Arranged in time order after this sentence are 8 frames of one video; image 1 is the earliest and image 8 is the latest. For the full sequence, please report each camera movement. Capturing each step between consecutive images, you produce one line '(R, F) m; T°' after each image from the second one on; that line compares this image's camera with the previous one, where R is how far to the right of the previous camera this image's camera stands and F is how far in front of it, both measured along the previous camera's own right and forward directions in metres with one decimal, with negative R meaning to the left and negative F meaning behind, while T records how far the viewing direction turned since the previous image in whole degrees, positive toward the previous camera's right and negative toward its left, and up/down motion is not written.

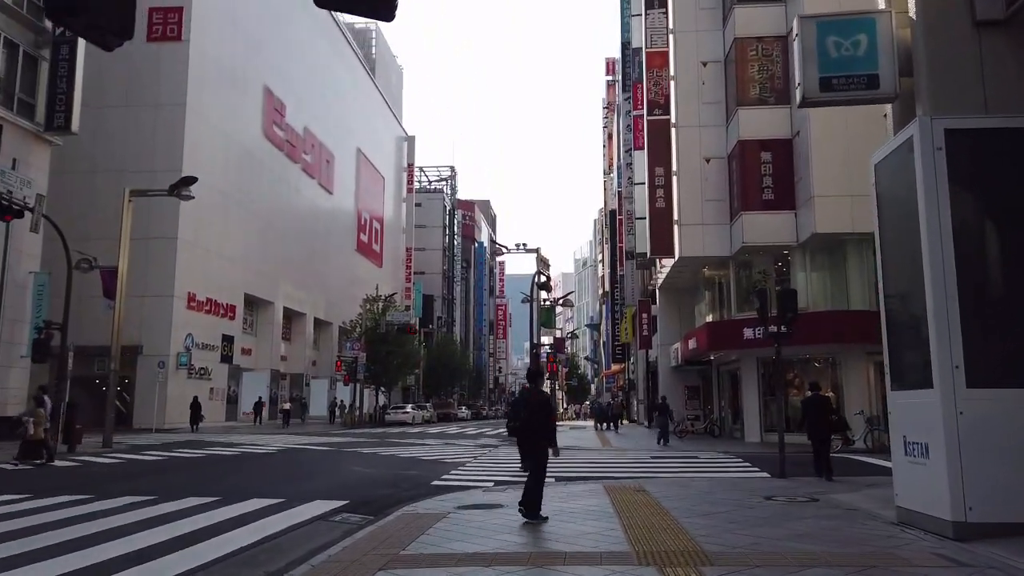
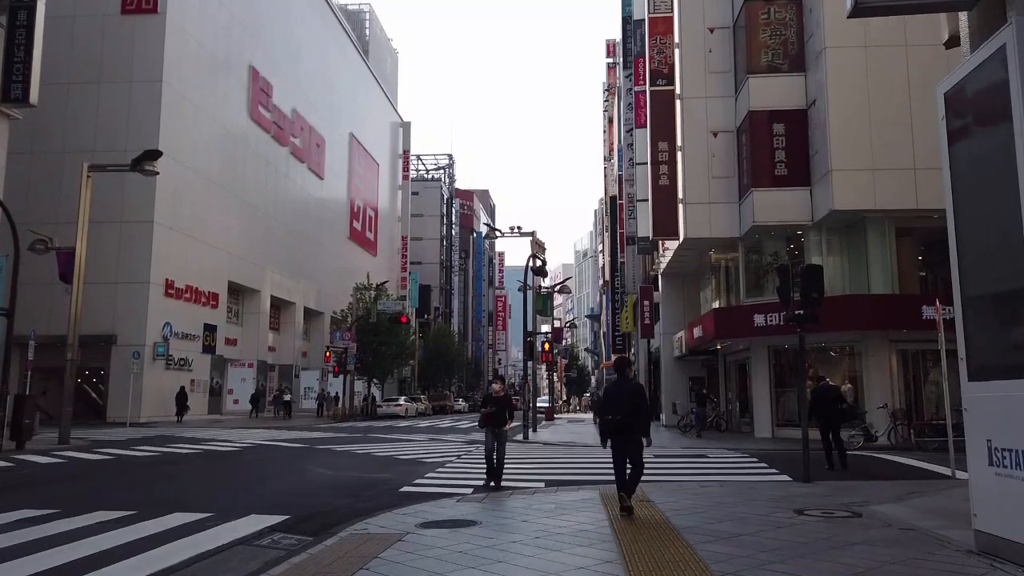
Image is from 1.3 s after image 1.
(+0.3, +2.0) m; 0°
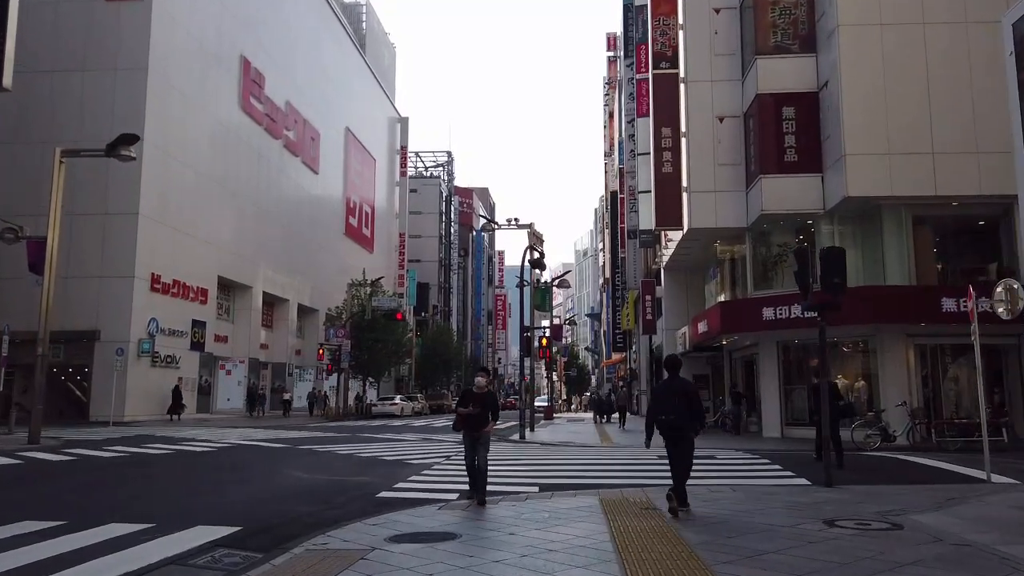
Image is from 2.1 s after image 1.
(+0.1, +1.2) m; 0°
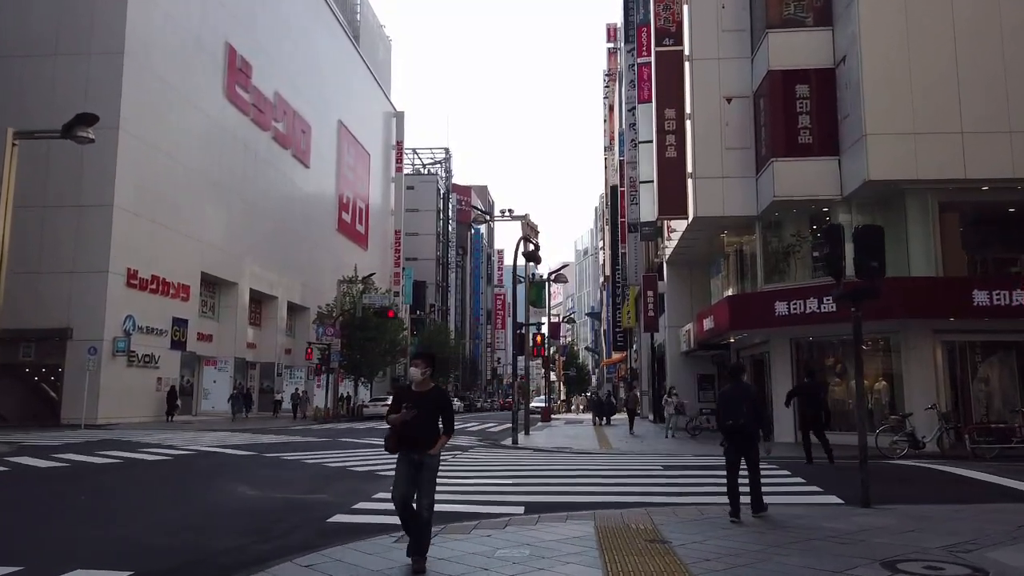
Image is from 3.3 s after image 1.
(+0.2, +1.8) m; 0°
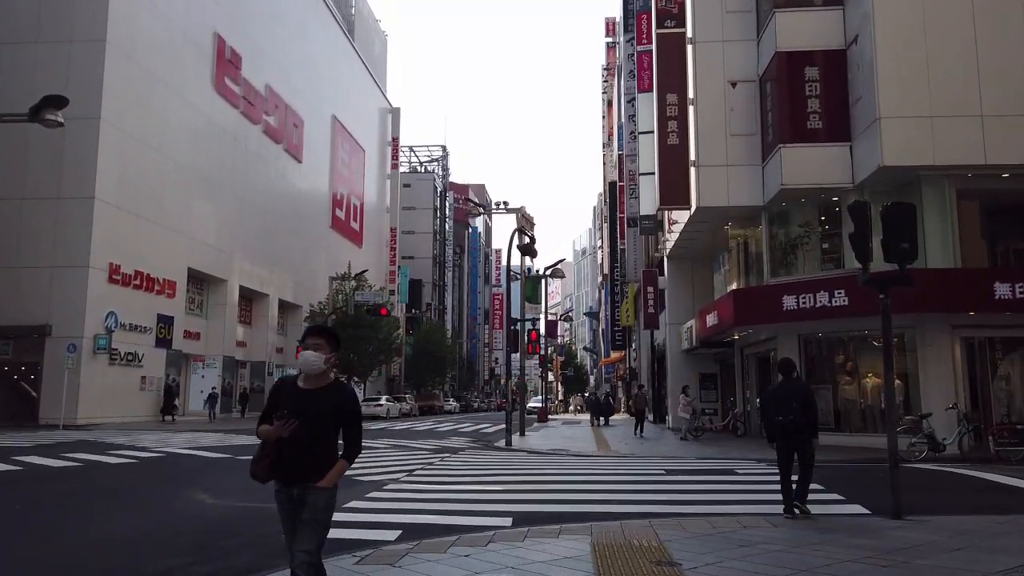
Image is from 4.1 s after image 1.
(+0.1, +1.1) m; 0°
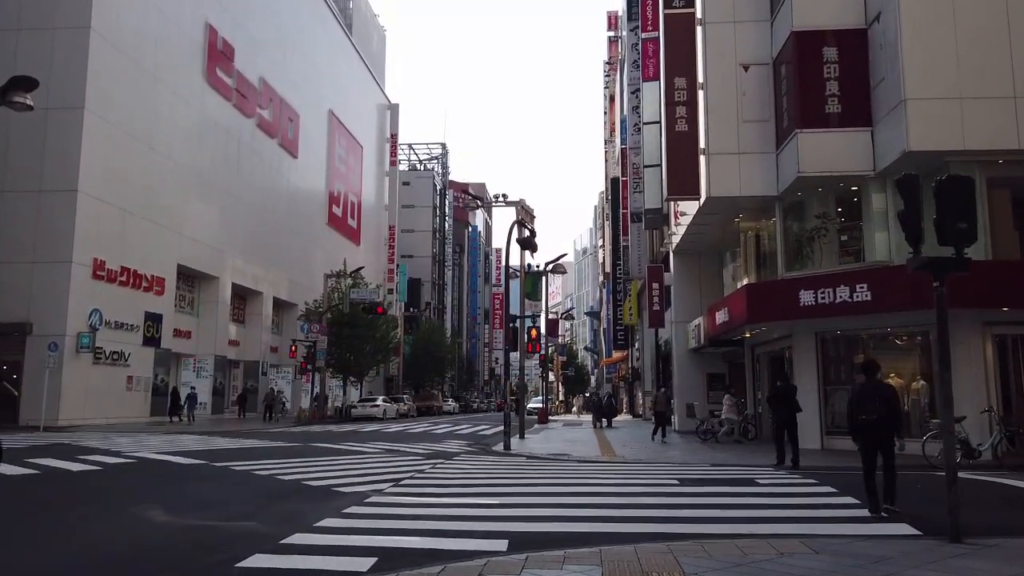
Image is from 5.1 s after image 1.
(0.0, +1.2) m; 0°
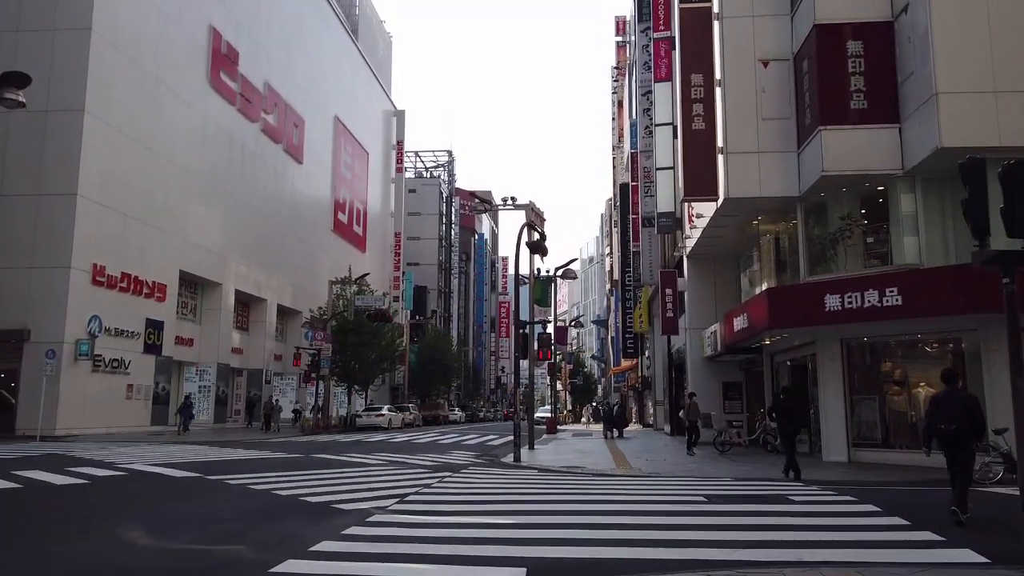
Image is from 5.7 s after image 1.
(-0.1, +0.8) m; 0°
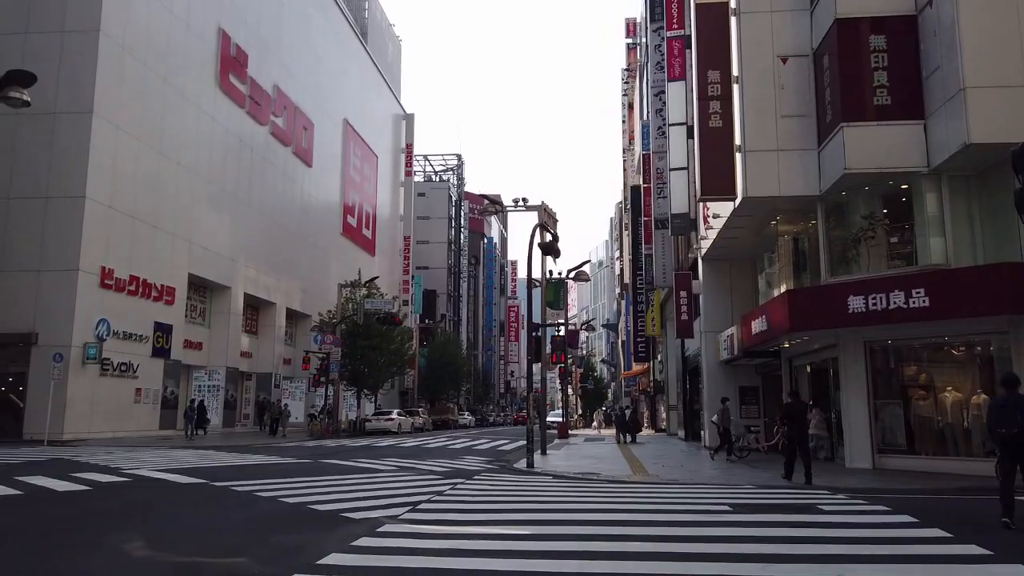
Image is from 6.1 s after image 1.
(-0.1, +0.4) m; -1°
